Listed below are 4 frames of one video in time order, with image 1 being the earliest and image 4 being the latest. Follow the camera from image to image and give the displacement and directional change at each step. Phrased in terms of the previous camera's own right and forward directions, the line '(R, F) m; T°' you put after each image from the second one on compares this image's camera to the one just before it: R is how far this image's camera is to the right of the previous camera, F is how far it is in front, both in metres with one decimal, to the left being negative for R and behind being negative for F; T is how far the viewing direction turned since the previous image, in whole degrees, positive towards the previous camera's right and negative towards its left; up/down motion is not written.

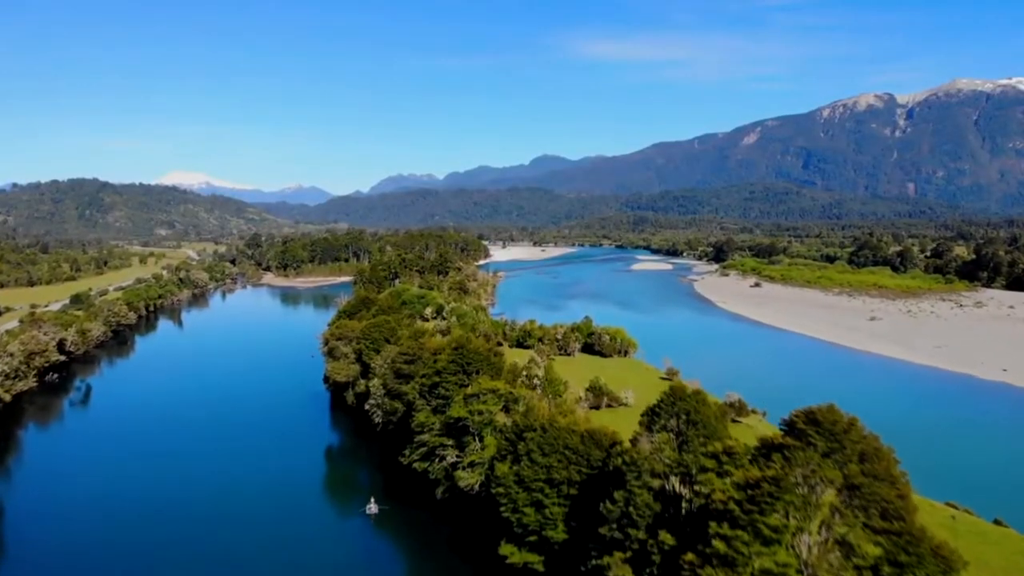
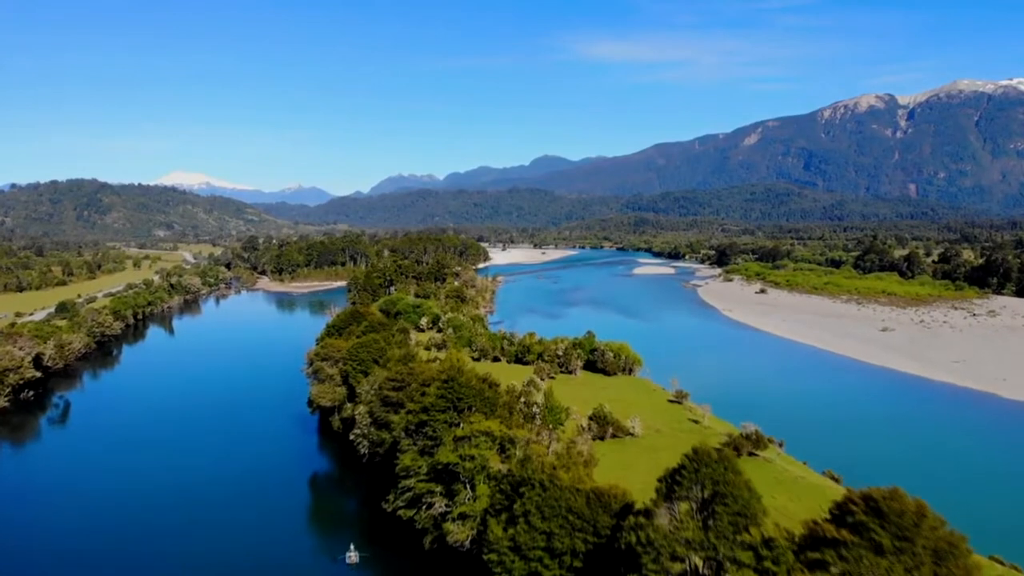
(+0.1, +2.4) m; 0°
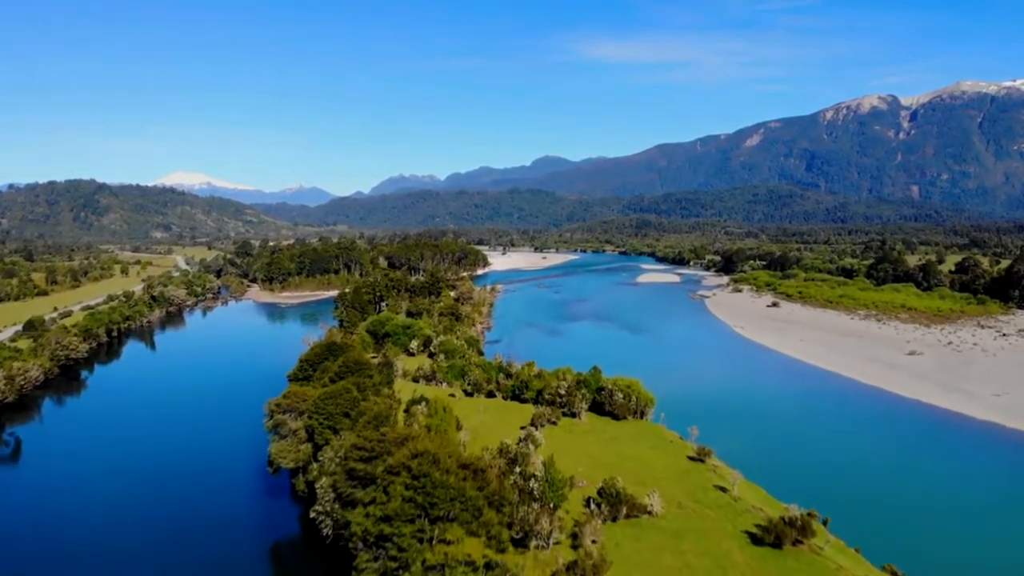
(+0.3, +4.8) m; 0°
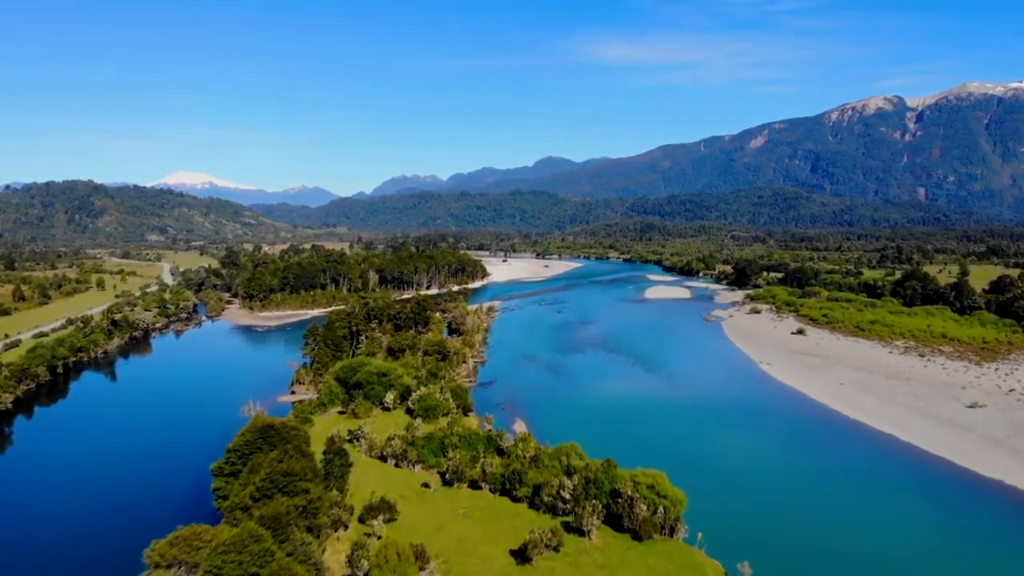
(+0.6, +8.7) m; 0°
